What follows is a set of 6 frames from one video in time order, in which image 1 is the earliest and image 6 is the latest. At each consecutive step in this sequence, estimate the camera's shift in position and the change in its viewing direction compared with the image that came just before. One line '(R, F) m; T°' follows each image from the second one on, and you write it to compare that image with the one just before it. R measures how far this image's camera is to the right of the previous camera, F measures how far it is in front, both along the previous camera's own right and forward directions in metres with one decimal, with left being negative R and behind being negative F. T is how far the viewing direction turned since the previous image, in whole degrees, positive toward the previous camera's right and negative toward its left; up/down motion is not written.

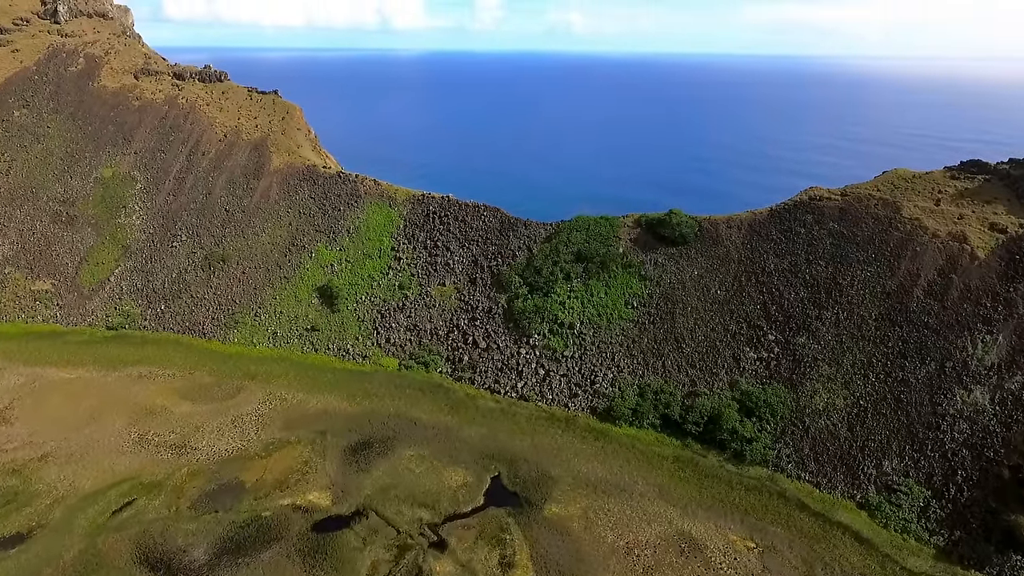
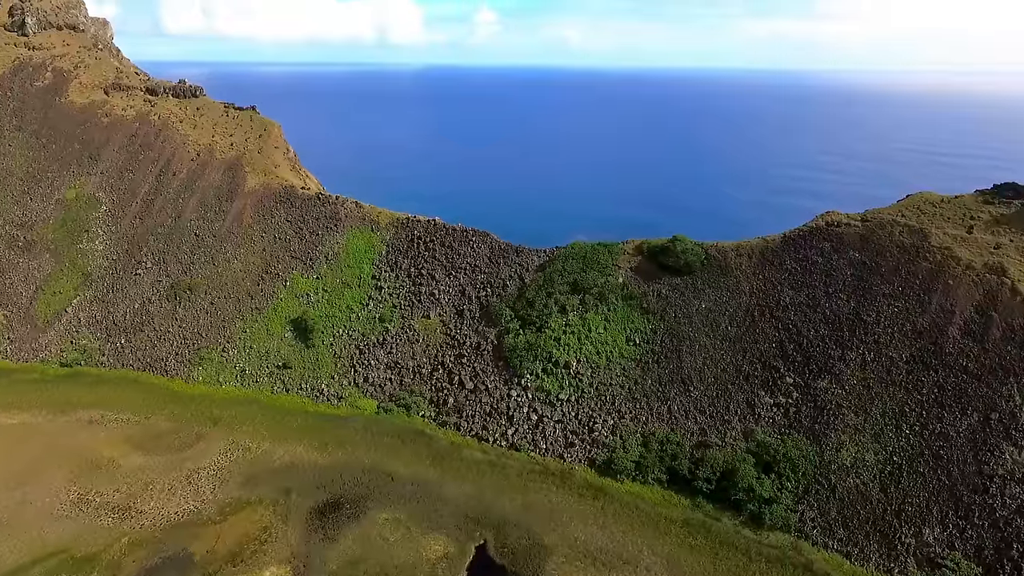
(+0.3, +2.4) m; 0°
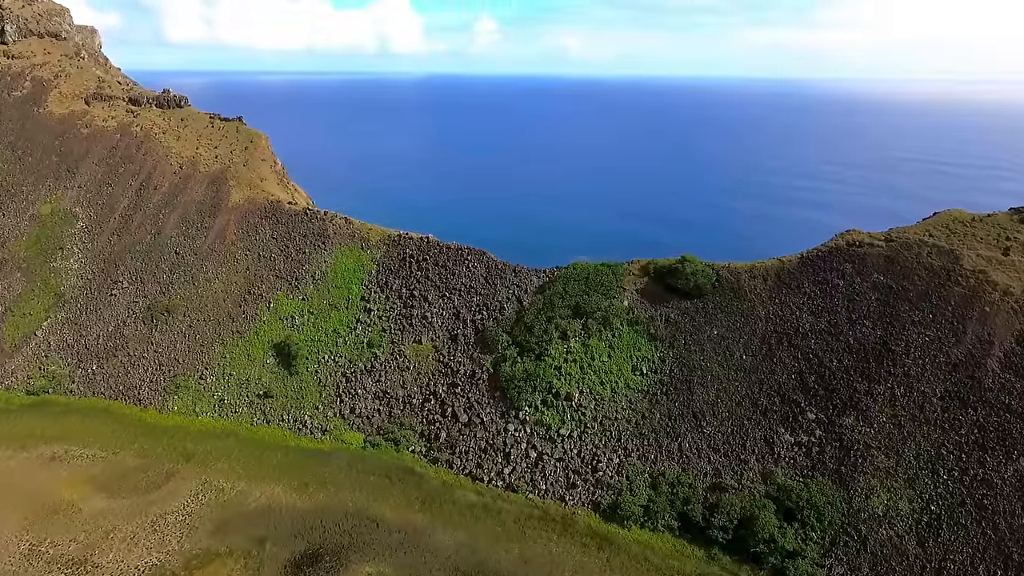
(+0.1, +1.7) m; 0°
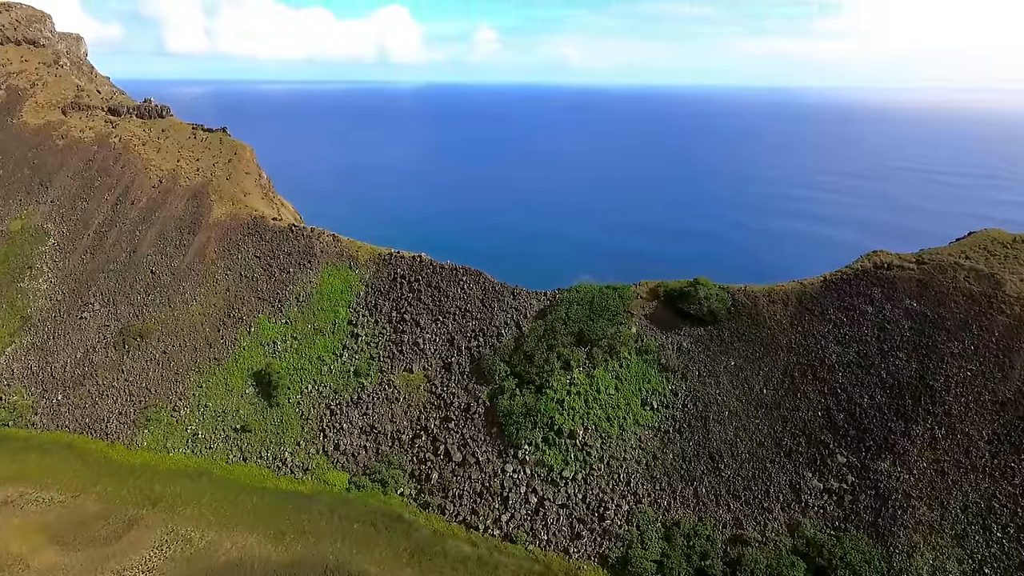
(0.0, +1.9) m; 0°
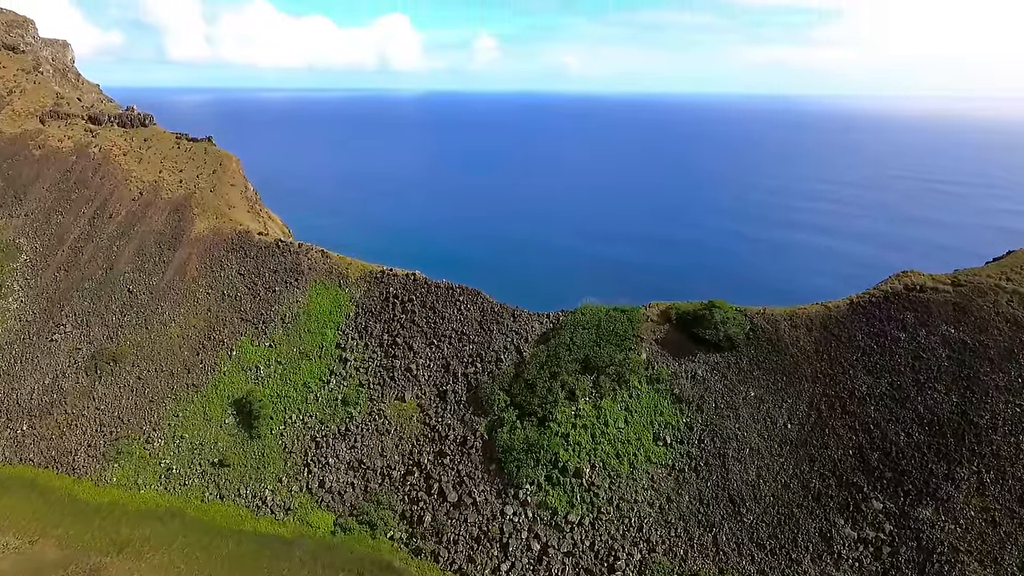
(0.0, +1.7) m; 0°
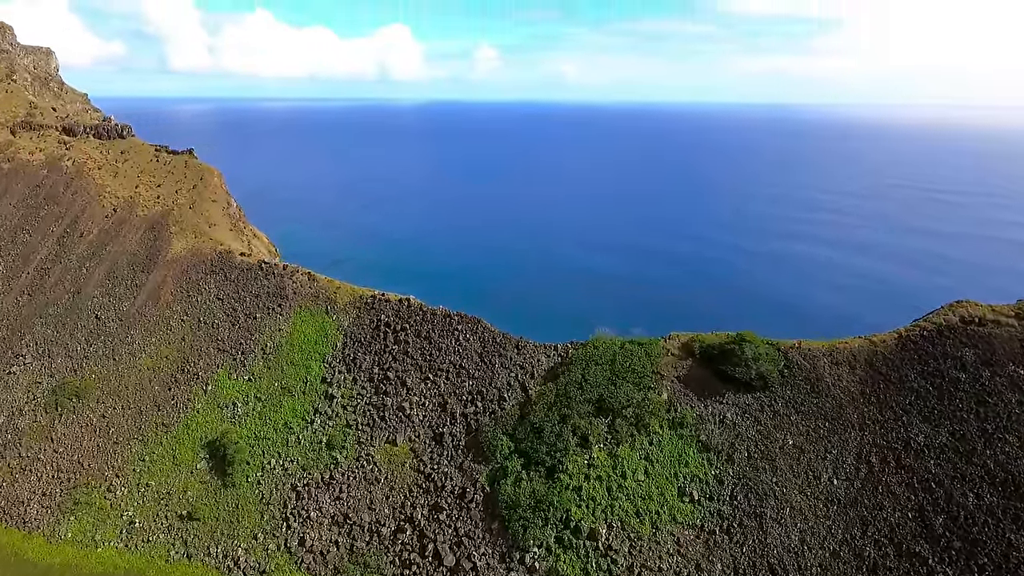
(-0.1, +2.2) m; 0°
